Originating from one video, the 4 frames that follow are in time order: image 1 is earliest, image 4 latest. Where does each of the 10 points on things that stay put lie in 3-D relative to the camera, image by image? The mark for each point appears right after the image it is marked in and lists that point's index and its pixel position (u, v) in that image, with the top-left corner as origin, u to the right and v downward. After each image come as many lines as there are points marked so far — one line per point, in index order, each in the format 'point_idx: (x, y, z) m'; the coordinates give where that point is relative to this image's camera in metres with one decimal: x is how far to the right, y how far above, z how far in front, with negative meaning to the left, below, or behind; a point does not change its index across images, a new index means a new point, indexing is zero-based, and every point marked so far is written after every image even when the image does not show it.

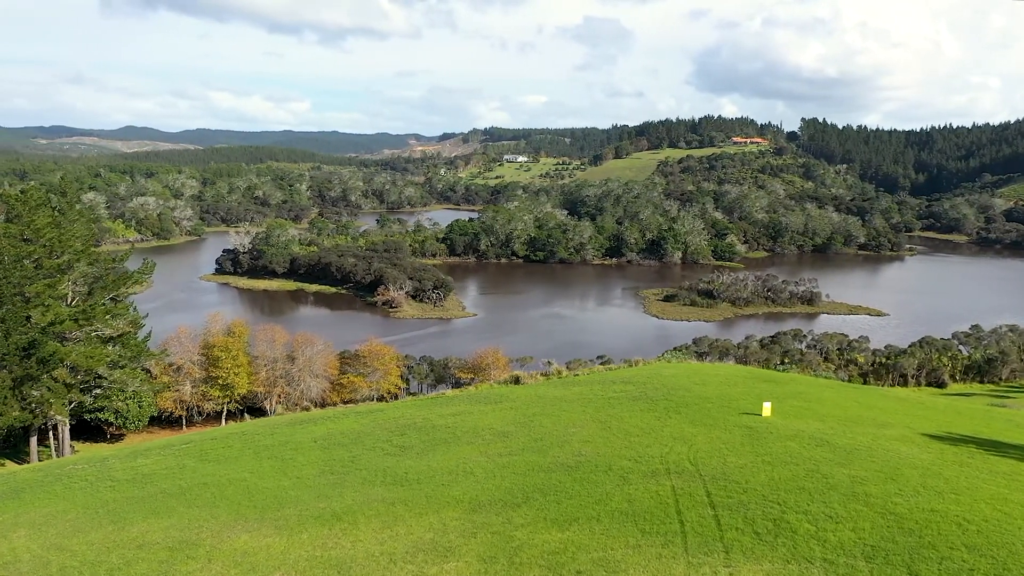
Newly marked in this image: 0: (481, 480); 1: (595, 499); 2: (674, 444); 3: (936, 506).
0: (-0.7, -3.9, +17.2) m
1: (+1.5, -3.9, +15.6) m
2: (+3.6, -3.5, +18.9) m
3: (+7.2, -3.7, +14.4) m
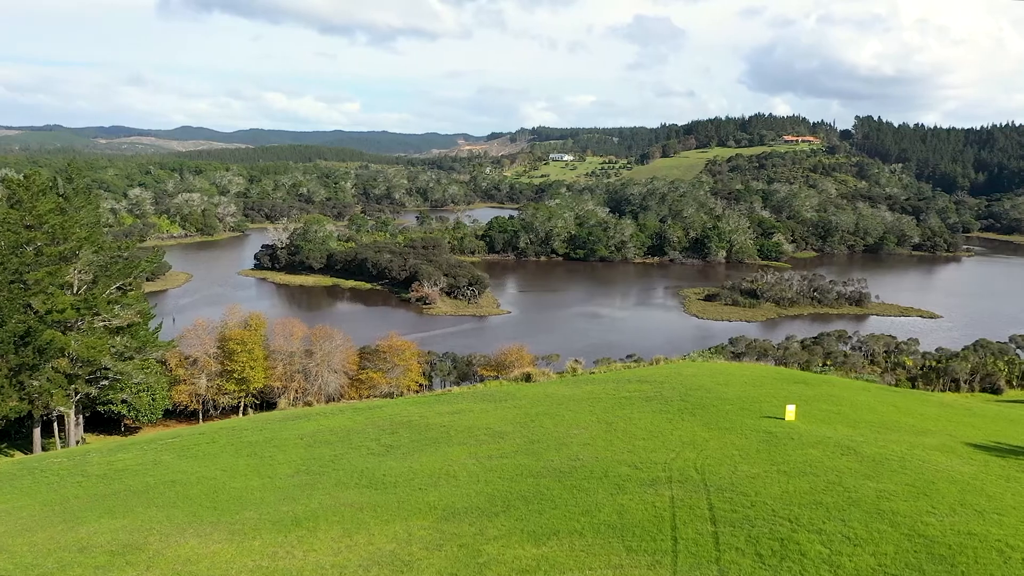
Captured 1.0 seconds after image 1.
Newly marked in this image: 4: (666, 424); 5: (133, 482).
0: (-0.9, -3.6, +15.7) m
1: (+1.1, -3.6, +13.9) m
2: (+3.4, -3.2, +17.1) m
3: (+6.7, -3.5, +12.4) m
4: (+3.5, -3.1, +19.3) m
5: (-7.9, -4.0, +17.8) m
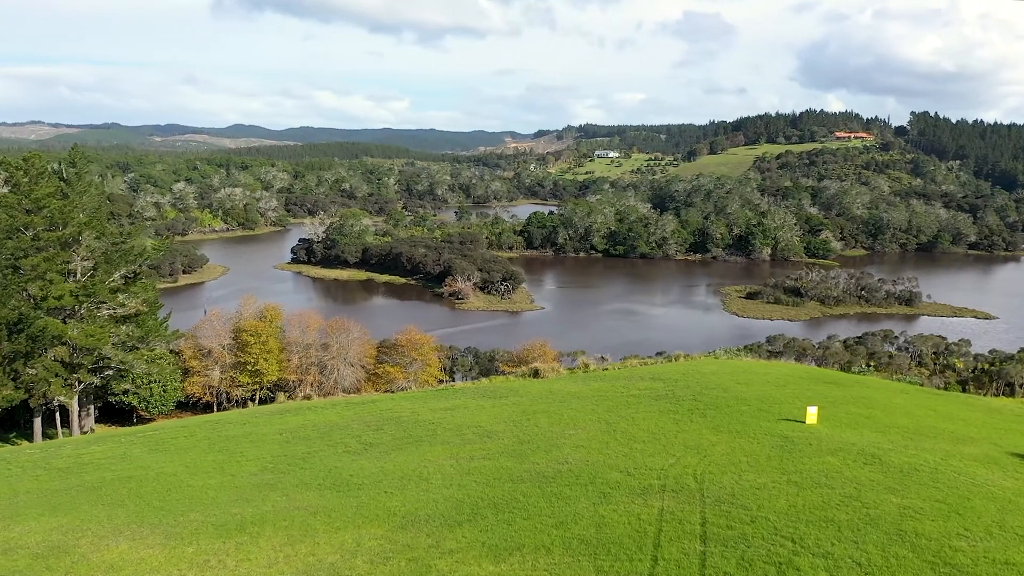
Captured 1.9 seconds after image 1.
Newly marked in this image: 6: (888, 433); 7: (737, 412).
0: (-1.3, -3.3, +14.1) m
1: (+0.6, -3.3, +12.2) m
2: (+3.1, -3.0, +15.3) m
3: (+6.2, -3.3, +10.4) m
4: (+3.3, -2.8, +17.5) m
5: (-8.2, -3.7, +16.6) m
6: (+7.4, -2.9, +16.7) m
7: (+4.9, -2.7, +18.3) m
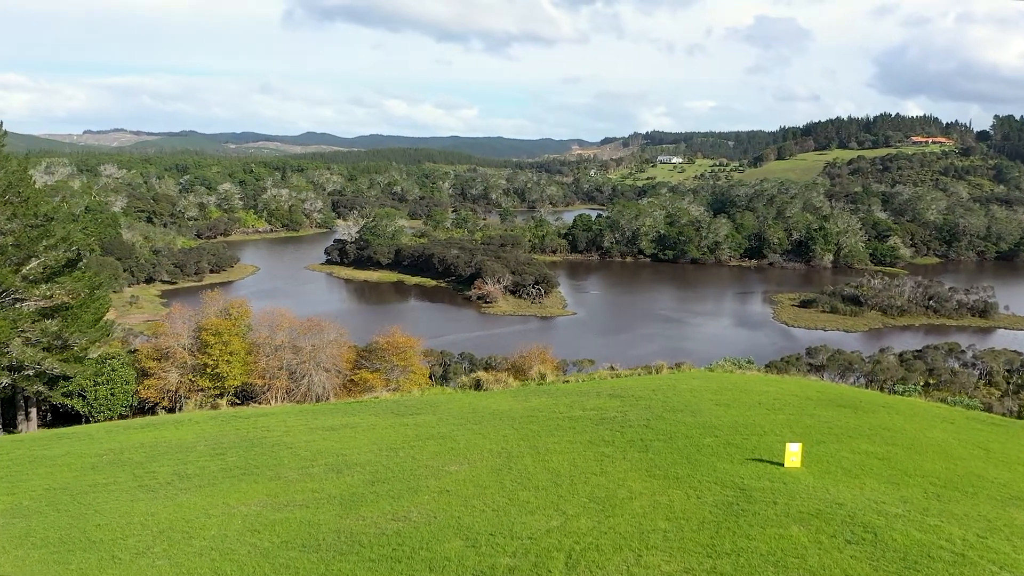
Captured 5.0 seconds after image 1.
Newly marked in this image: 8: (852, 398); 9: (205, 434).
0: (-3.7, -3.0, +9.4) m
1: (-1.9, -3.0, +7.4) m
2: (+0.8, -2.7, +10.3) m
3: (+3.5, -3.0, +5.2) m
4: (+1.2, -2.6, +12.4) m
5: (-10.3, -3.2, +12.4) m
6: (+5.2, -2.7, +11.3) m
7: (+2.8, -2.4, +13.2) m
8: (+7.4, -2.4, +18.5) m
9: (-5.8, -2.8, +16.3) m
